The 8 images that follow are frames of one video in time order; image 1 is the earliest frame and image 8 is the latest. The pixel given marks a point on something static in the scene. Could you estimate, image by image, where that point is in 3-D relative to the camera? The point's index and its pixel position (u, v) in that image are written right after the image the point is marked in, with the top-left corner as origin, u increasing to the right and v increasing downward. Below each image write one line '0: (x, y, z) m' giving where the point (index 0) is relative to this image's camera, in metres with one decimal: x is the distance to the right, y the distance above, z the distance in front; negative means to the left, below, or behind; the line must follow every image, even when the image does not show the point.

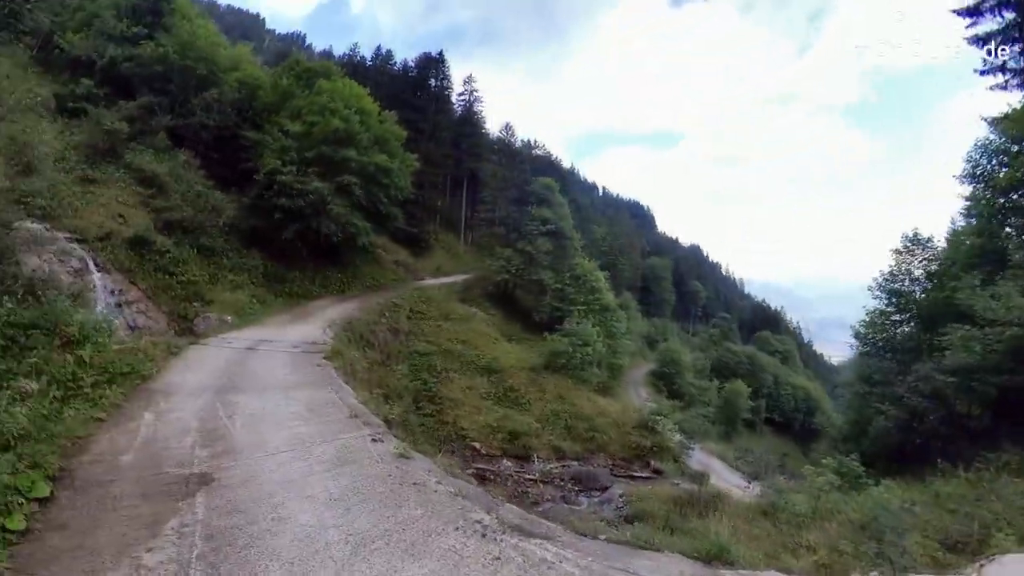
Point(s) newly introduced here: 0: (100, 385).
0: (-5.7, -1.3, +5.8) m
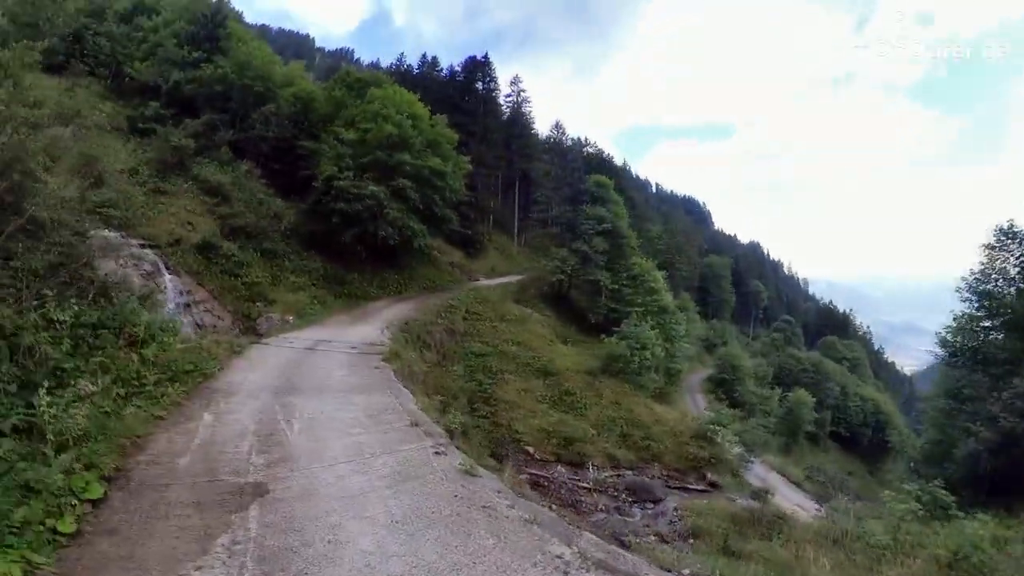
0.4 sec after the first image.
0: (-4.9, -1.3, +5.8) m
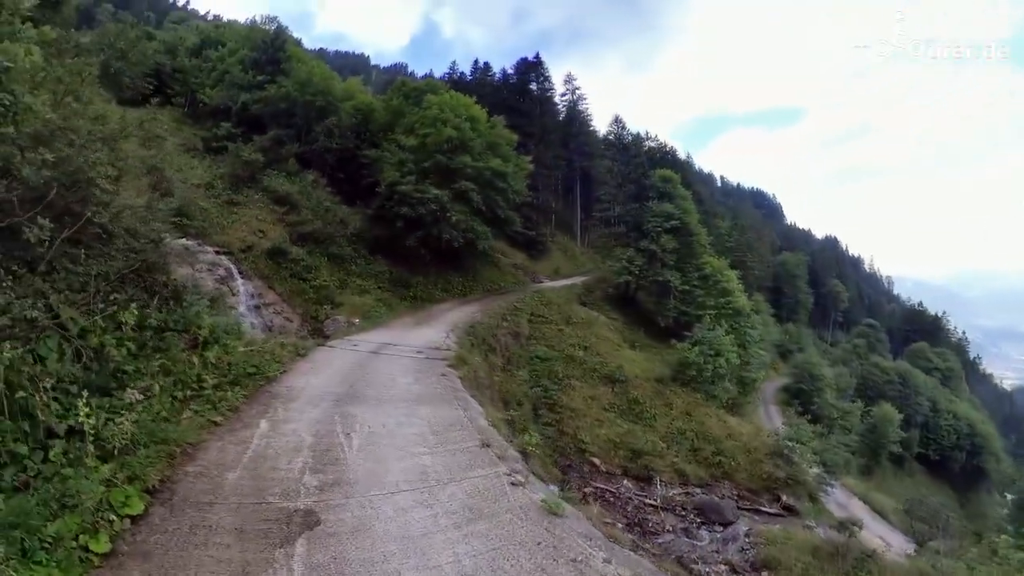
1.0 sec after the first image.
0: (-3.9, -1.3, +5.6) m
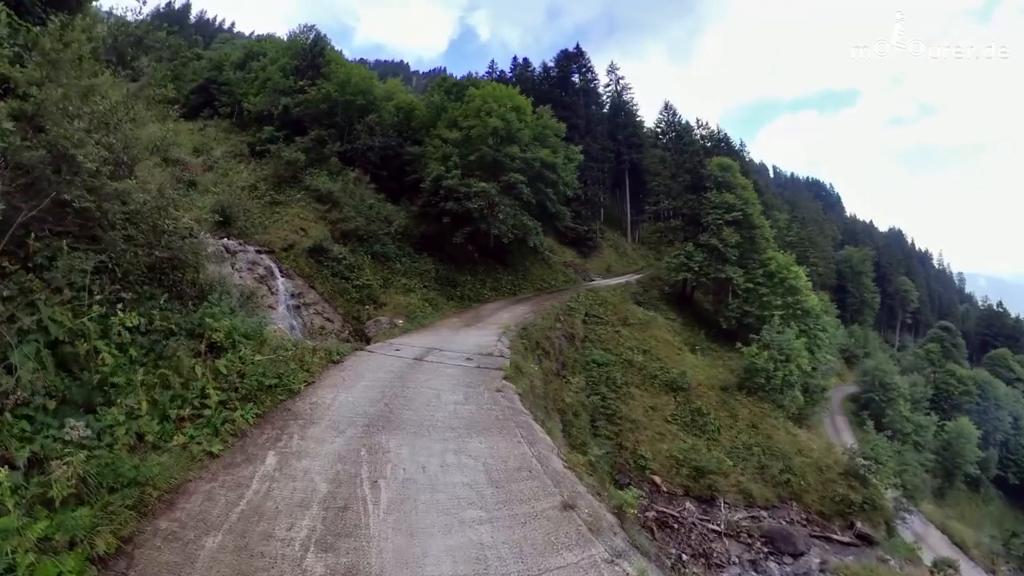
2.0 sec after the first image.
0: (-3.2, -1.3, +4.8) m
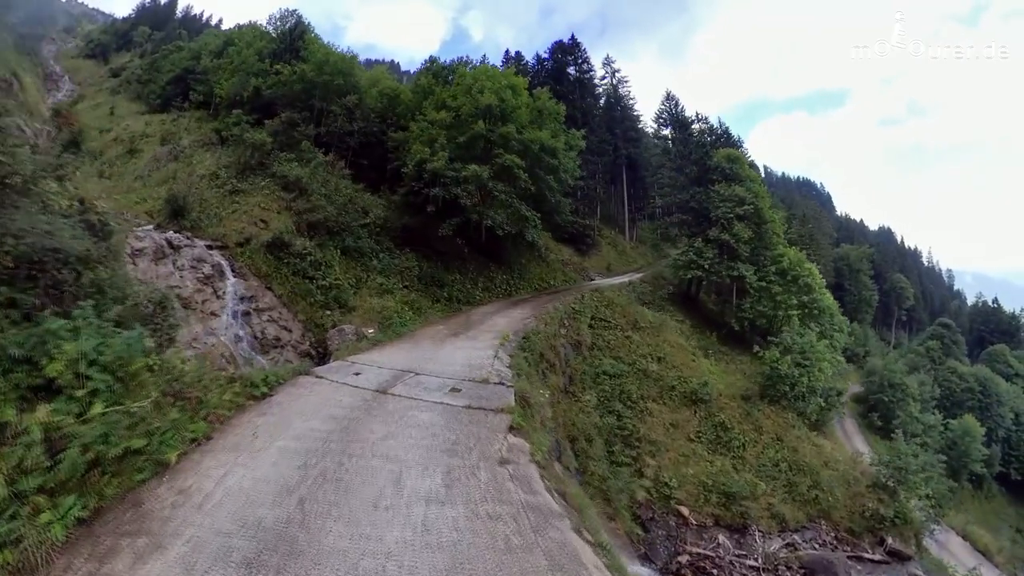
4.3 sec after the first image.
0: (-3.1, -1.3, +2.9) m
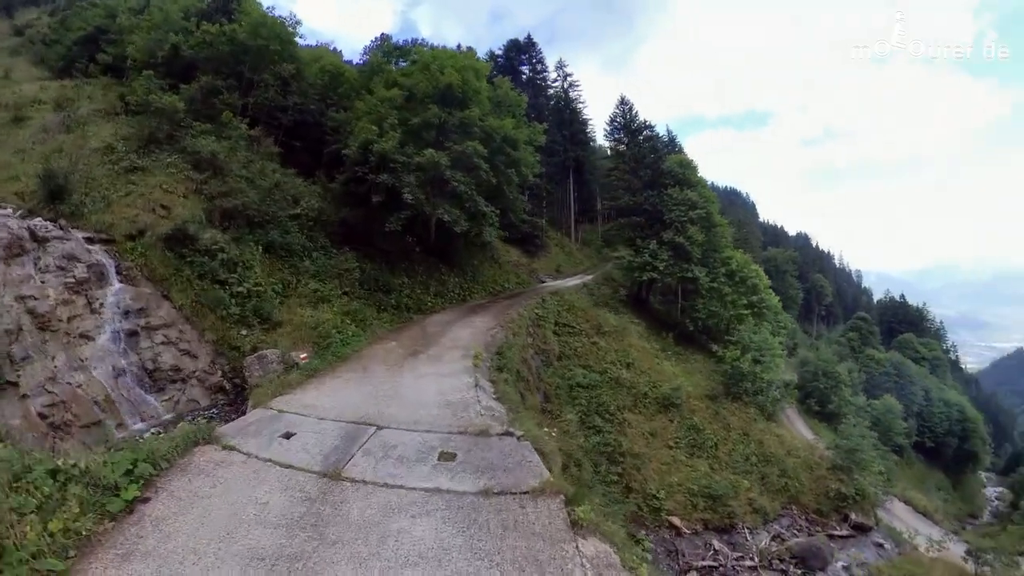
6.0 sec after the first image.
0: (-2.7, -1.6, +1.1) m
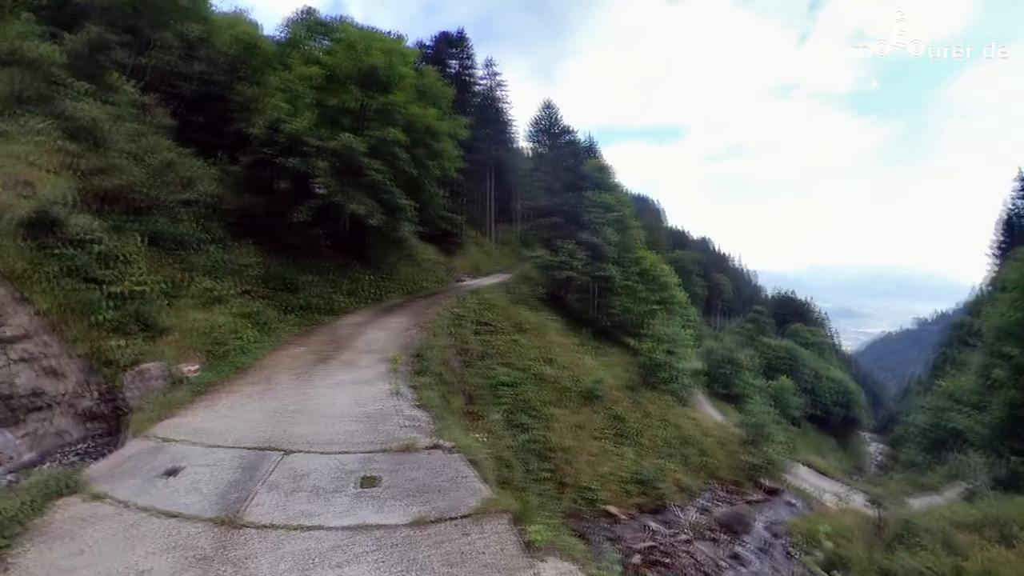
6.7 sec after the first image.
0: (-2.7, -1.7, +0.4) m
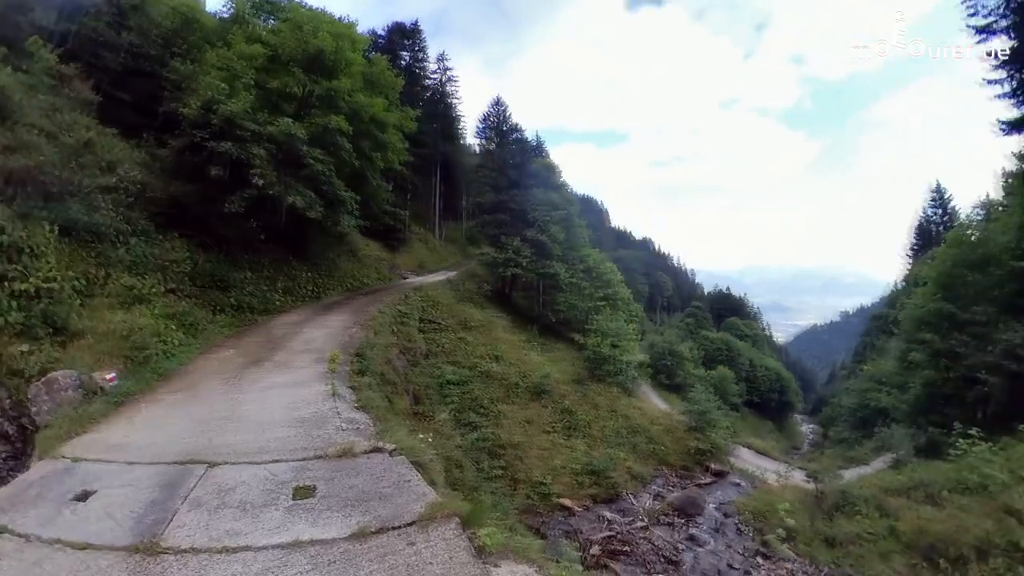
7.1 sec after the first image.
0: (-2.7, -1.6, -0.1) m
